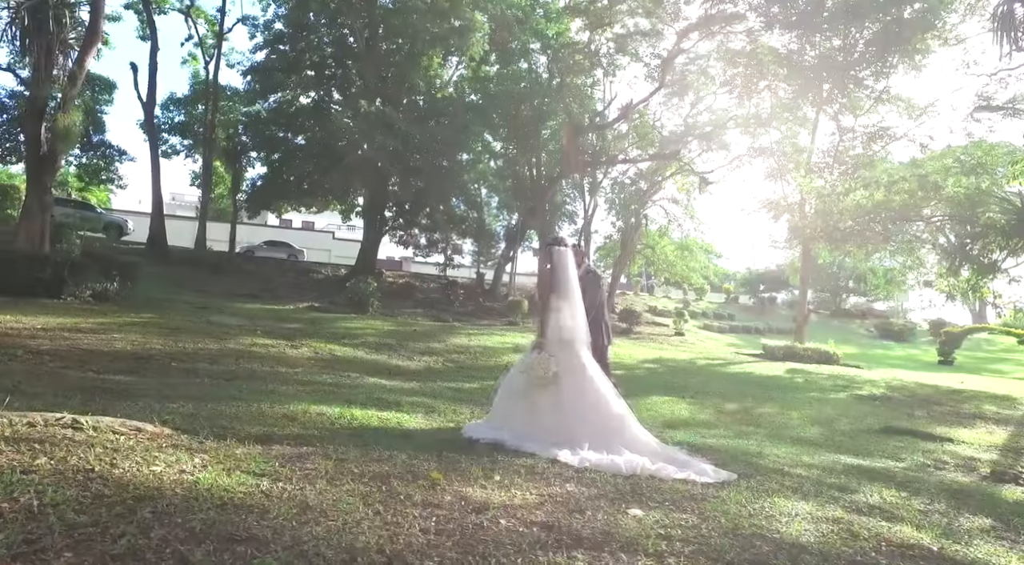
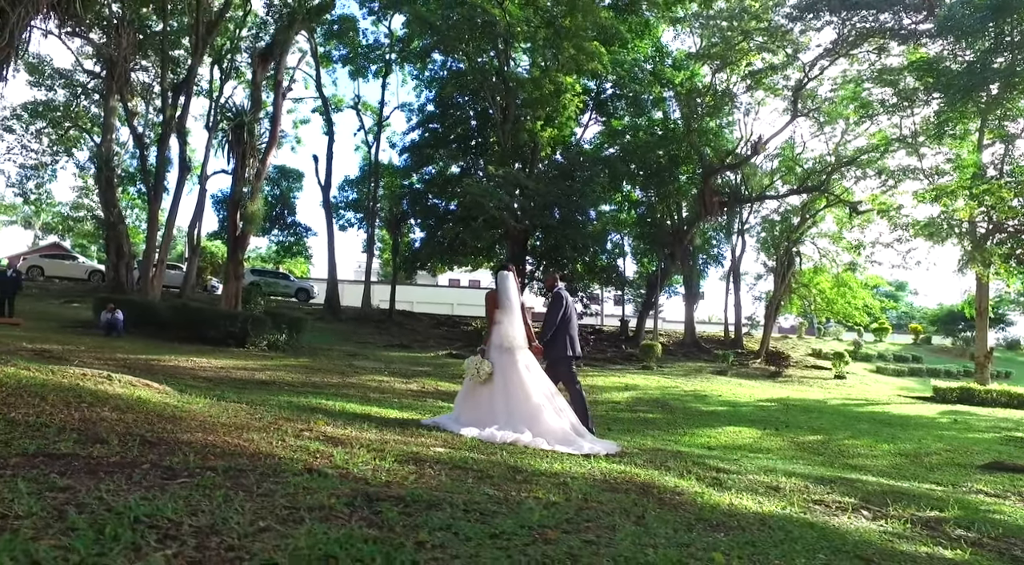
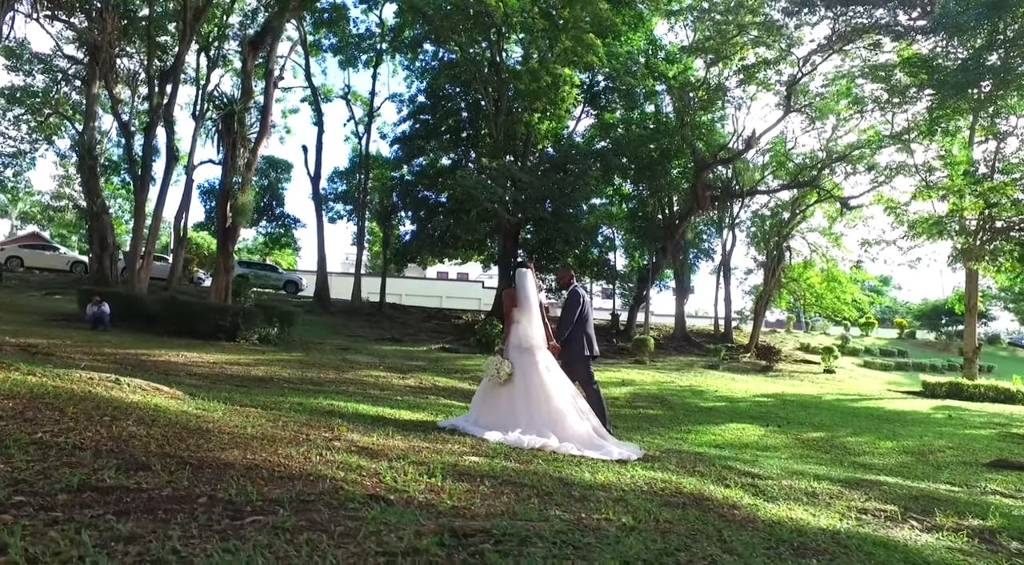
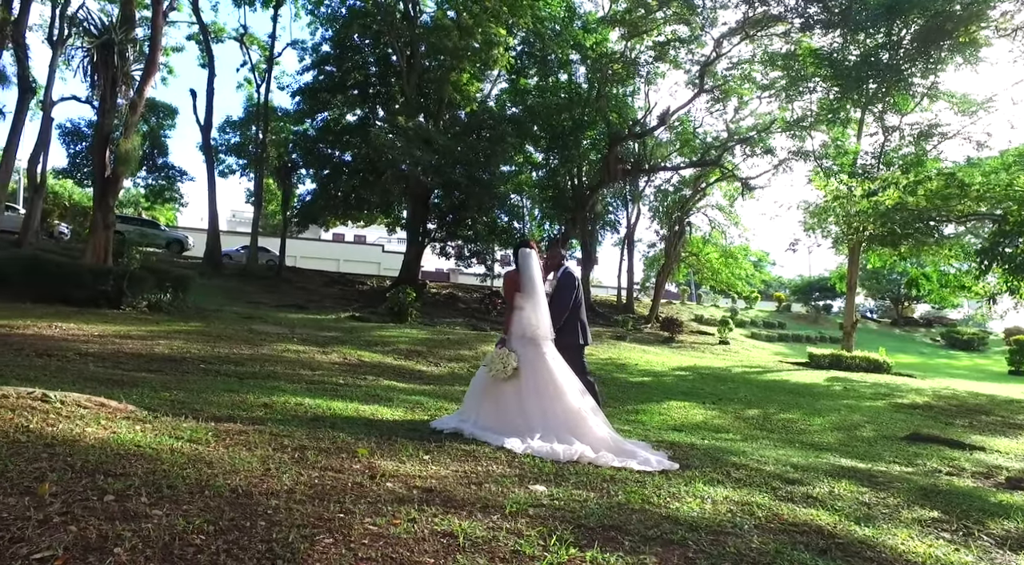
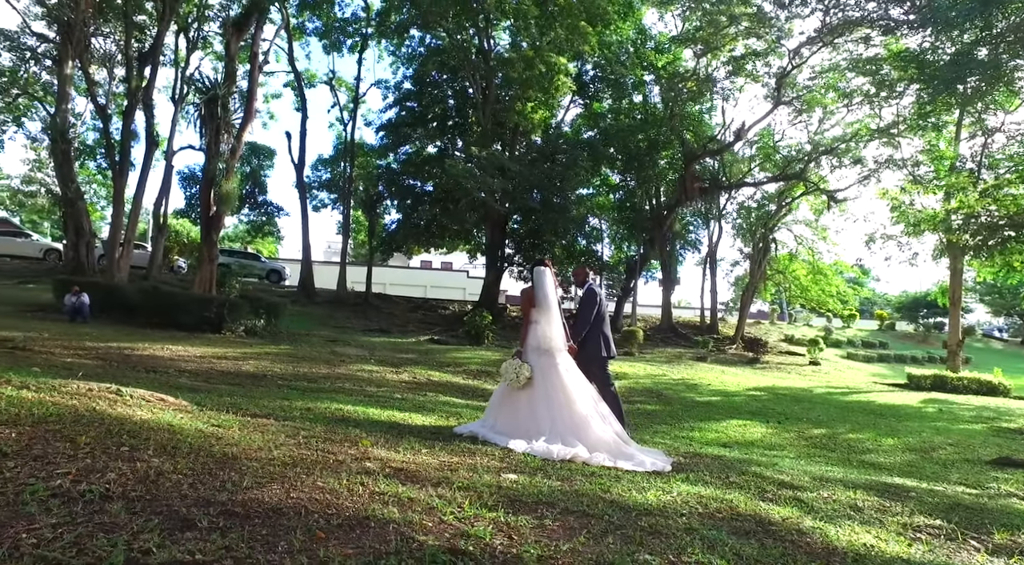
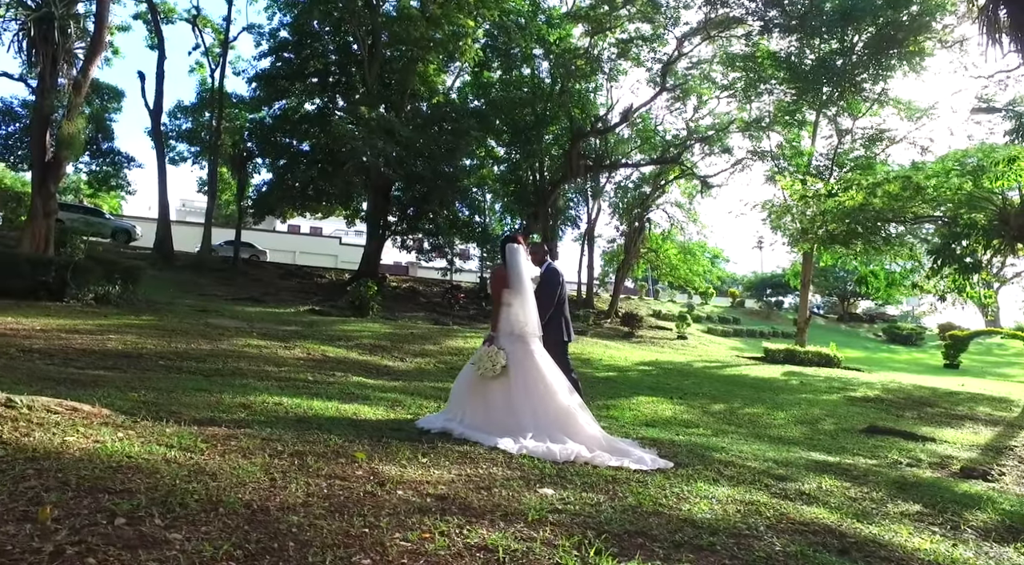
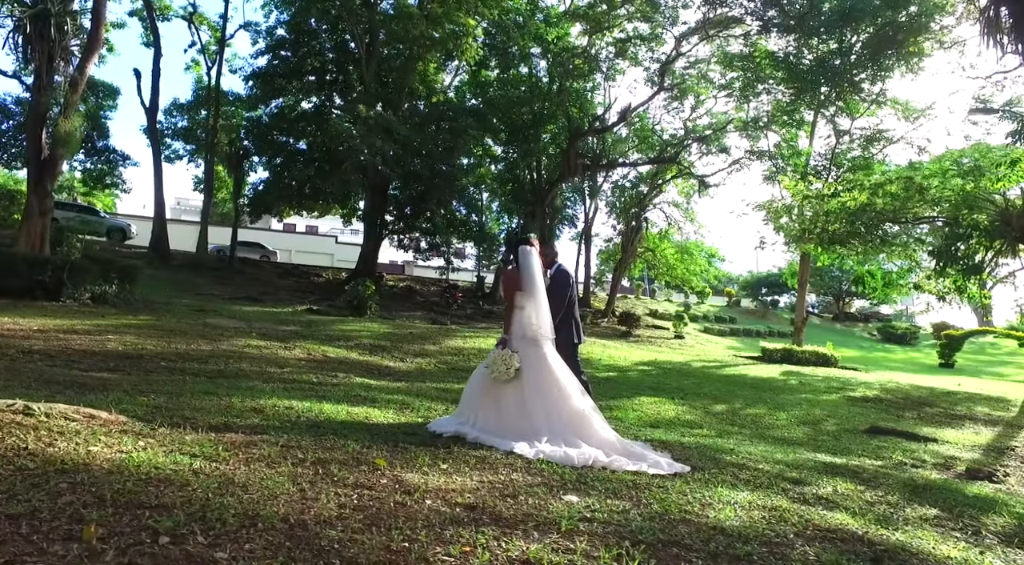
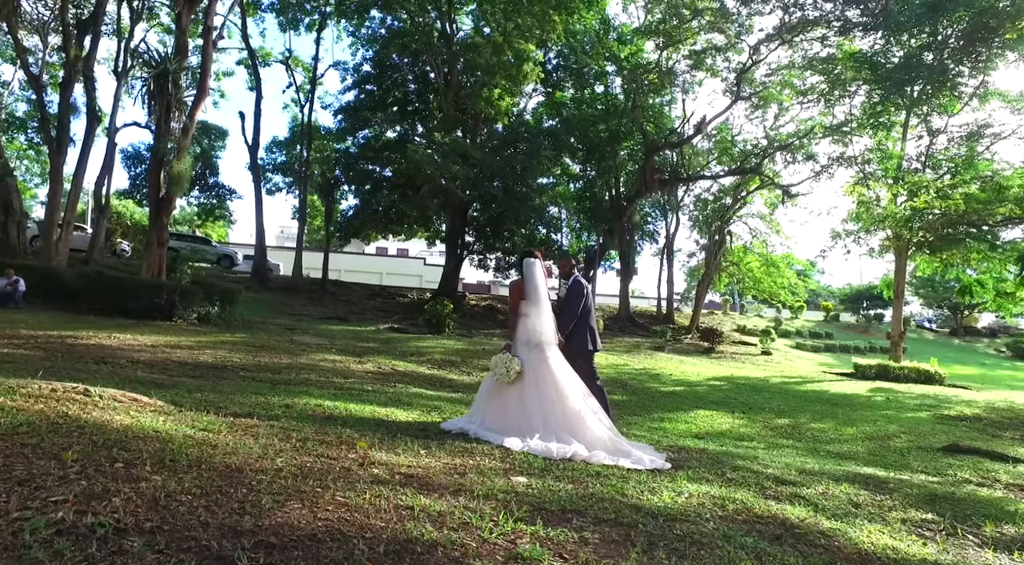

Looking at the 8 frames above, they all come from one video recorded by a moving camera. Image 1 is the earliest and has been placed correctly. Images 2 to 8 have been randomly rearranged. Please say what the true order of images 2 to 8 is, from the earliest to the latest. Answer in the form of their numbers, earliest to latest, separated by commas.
7, 6, 4, 8, 5, 3, 2
